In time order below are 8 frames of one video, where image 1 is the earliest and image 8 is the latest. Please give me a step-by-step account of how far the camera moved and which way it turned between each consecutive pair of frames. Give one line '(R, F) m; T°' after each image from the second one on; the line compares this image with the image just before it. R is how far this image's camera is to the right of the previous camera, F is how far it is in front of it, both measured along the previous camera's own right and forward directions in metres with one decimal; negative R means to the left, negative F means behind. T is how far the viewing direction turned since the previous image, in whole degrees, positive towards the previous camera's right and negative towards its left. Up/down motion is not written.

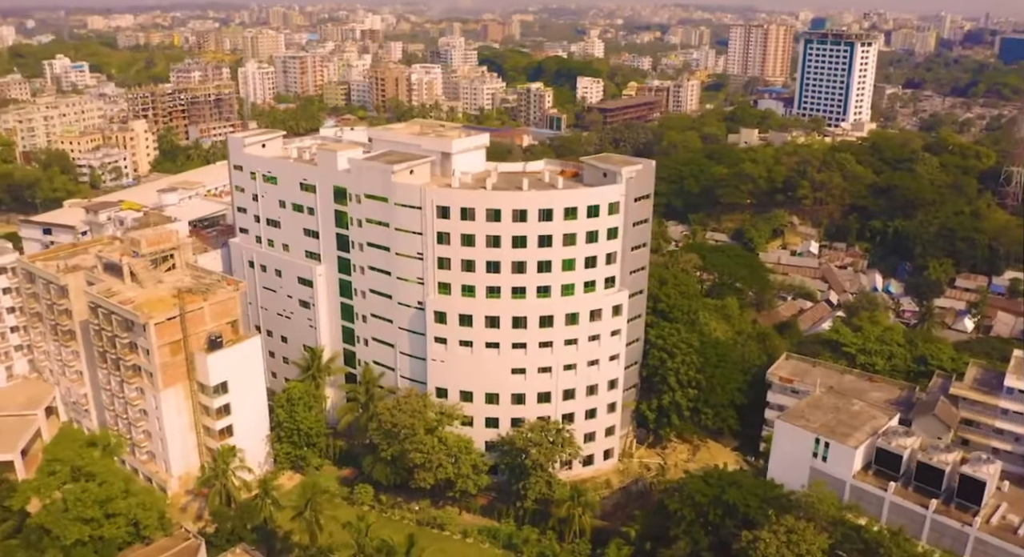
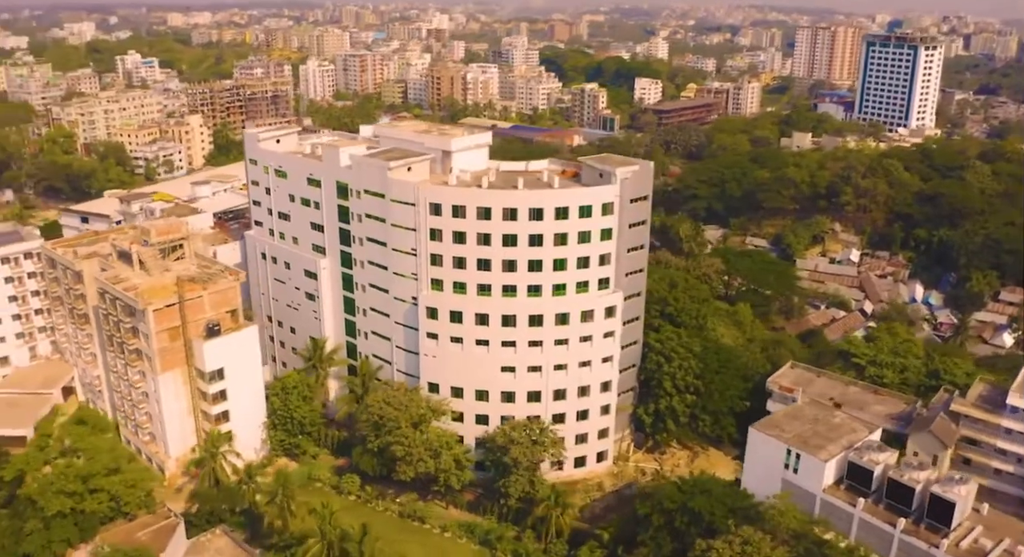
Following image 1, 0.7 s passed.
(+3.7, +0.1) m; -5°
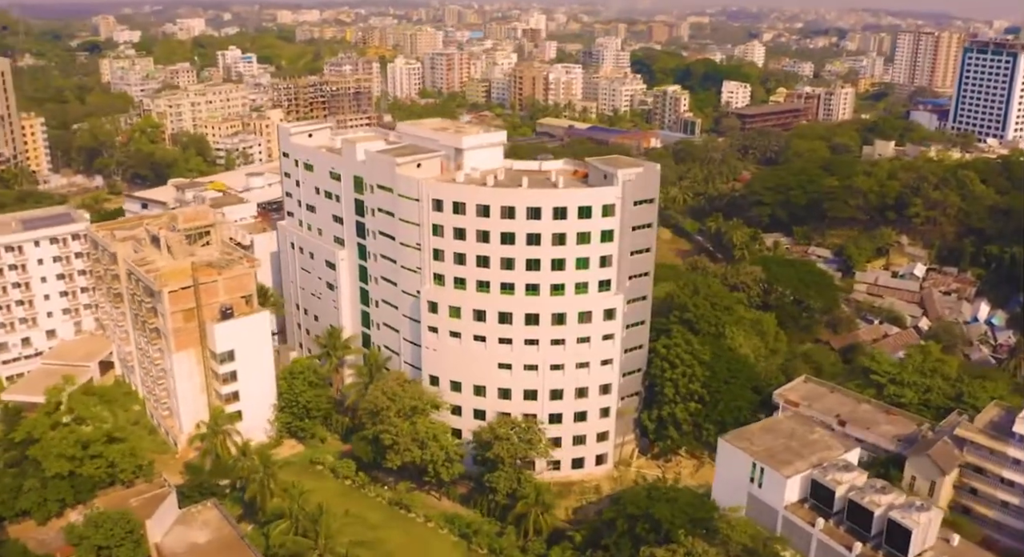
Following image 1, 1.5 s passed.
(+4.7, 0.0) m; -7°
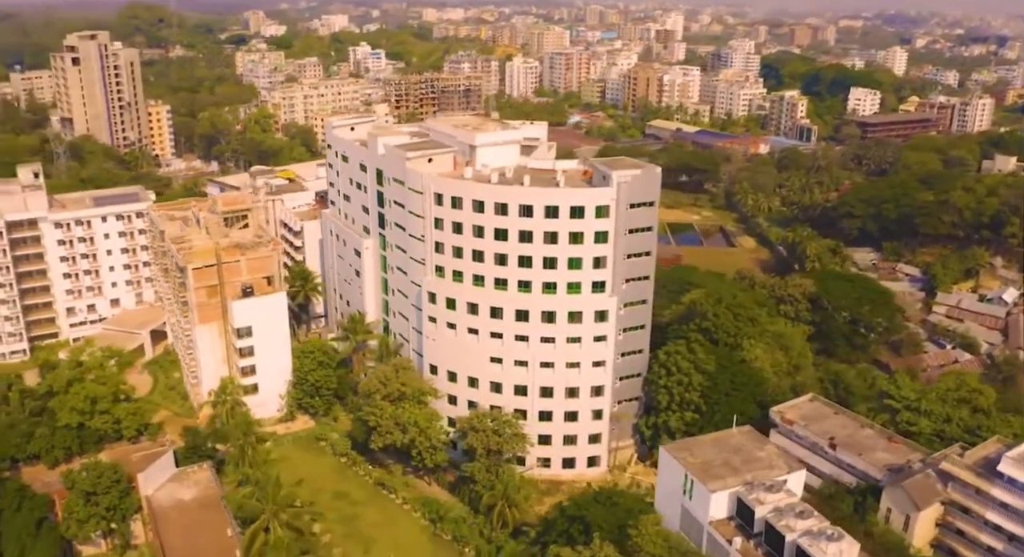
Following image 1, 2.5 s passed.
(+7.0, -0.1) m; -9°
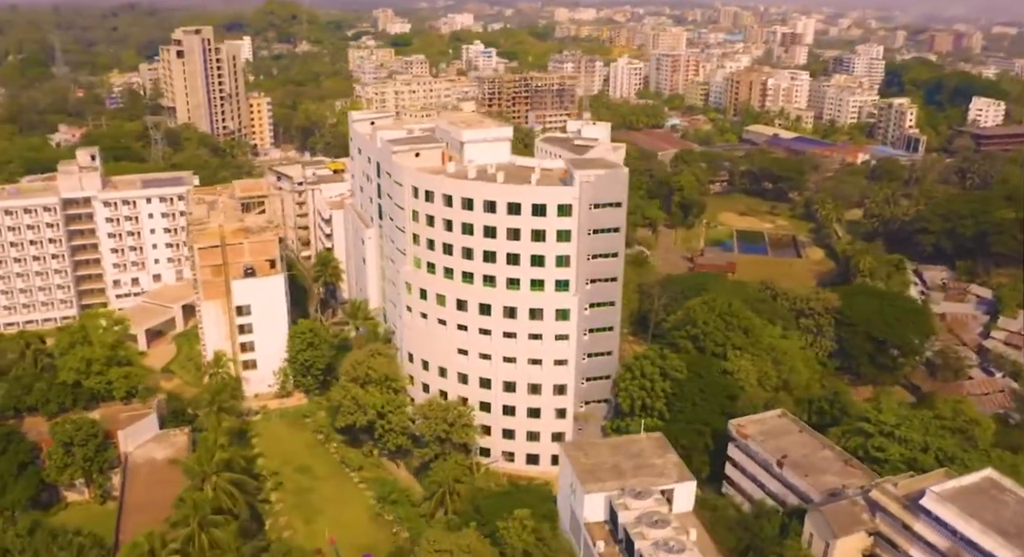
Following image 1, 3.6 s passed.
(+8.0, -0.1) m; -9°
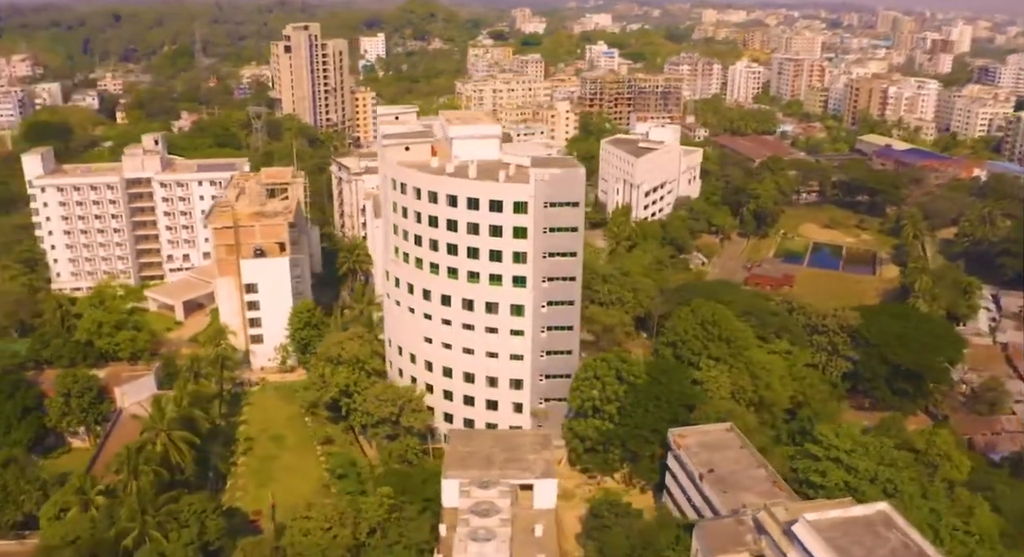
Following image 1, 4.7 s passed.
(+9.3, -0.3) m; -10°
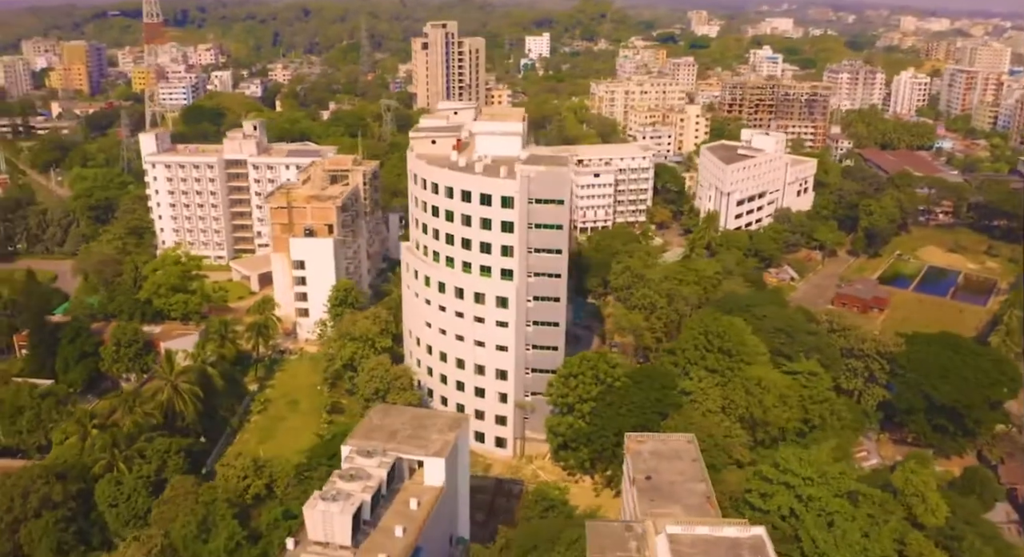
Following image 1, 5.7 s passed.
(+9.7, -0.2) m; -12°
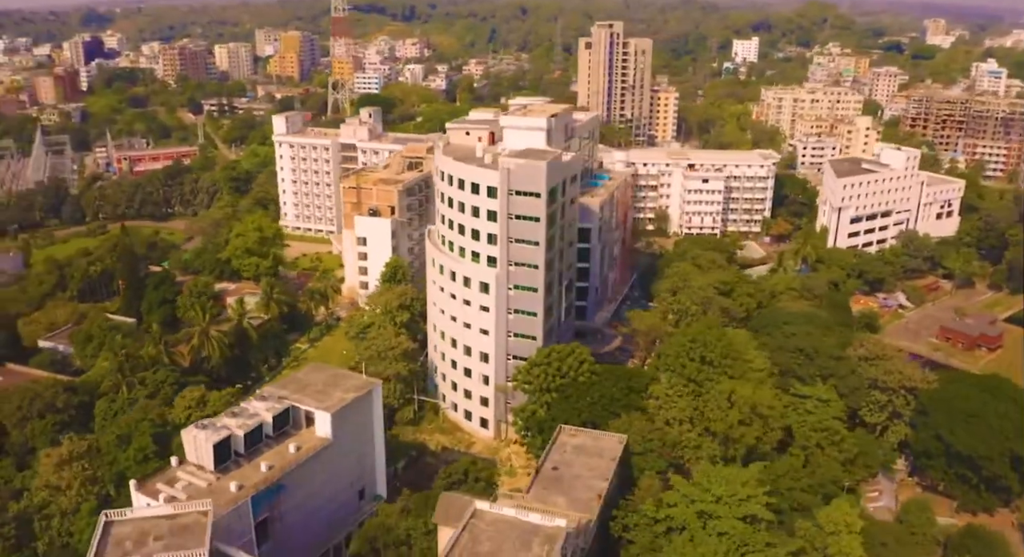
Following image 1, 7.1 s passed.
(+12.7, -0.2) m; -15°
